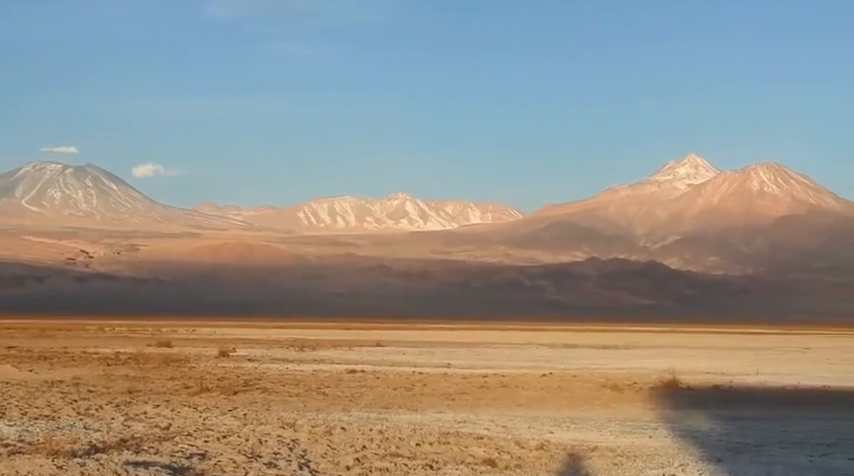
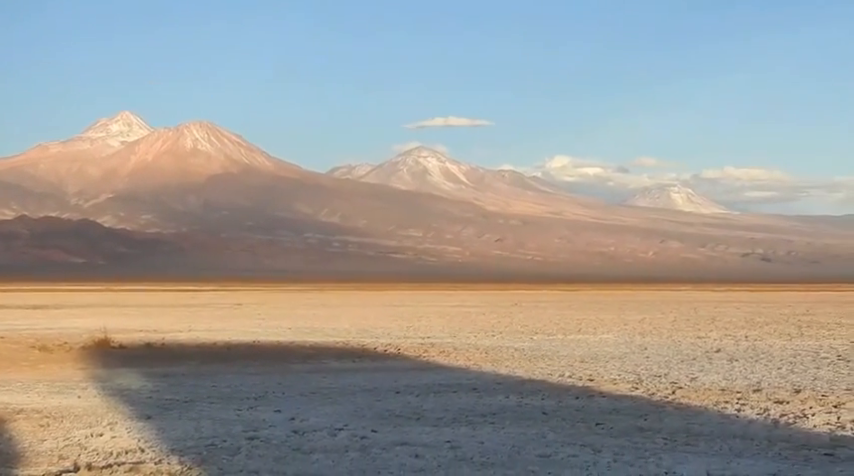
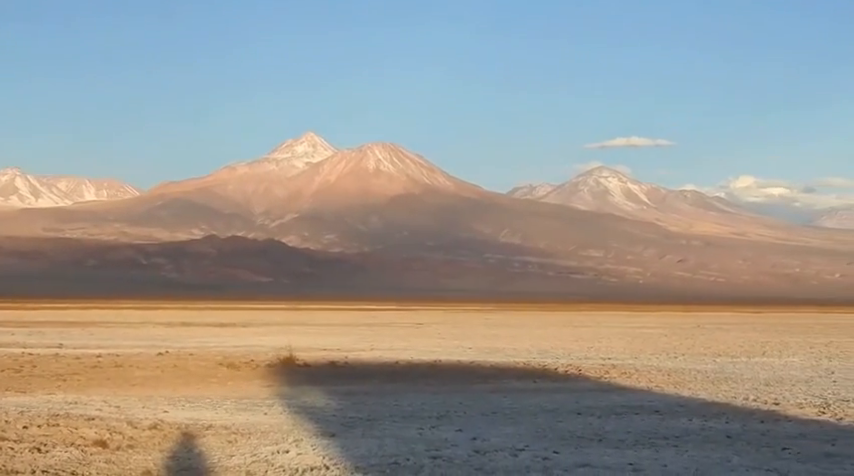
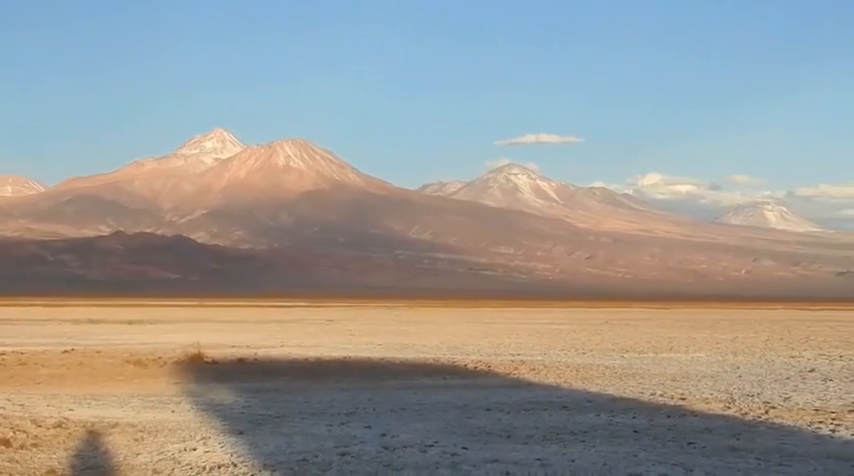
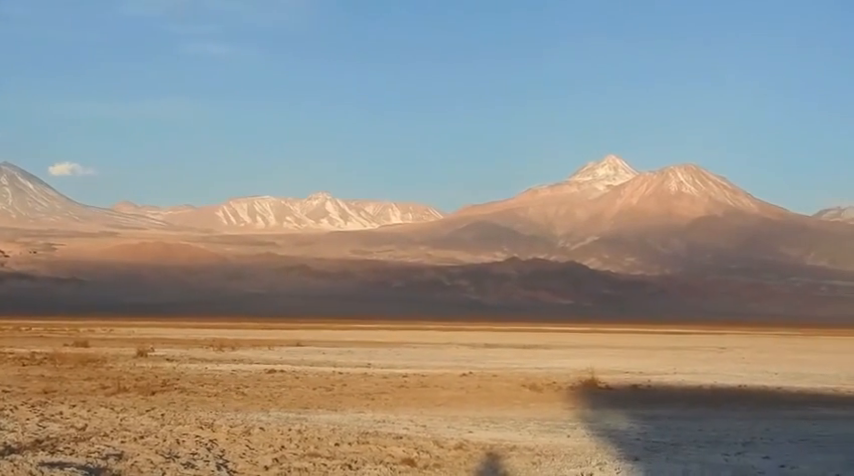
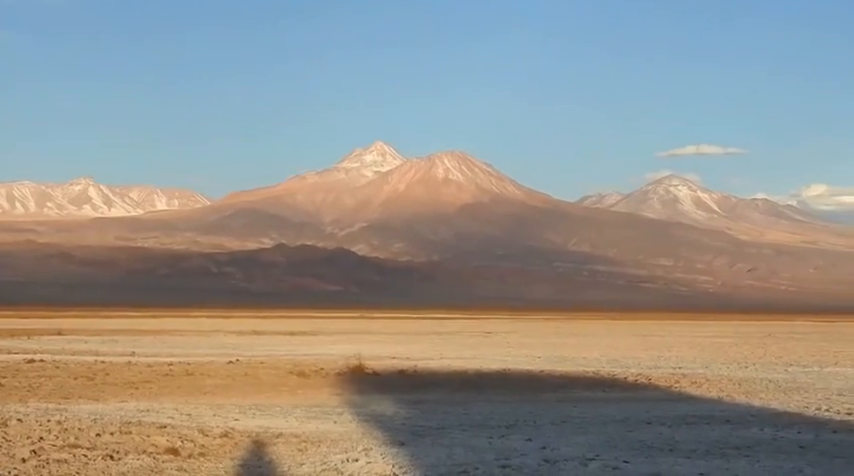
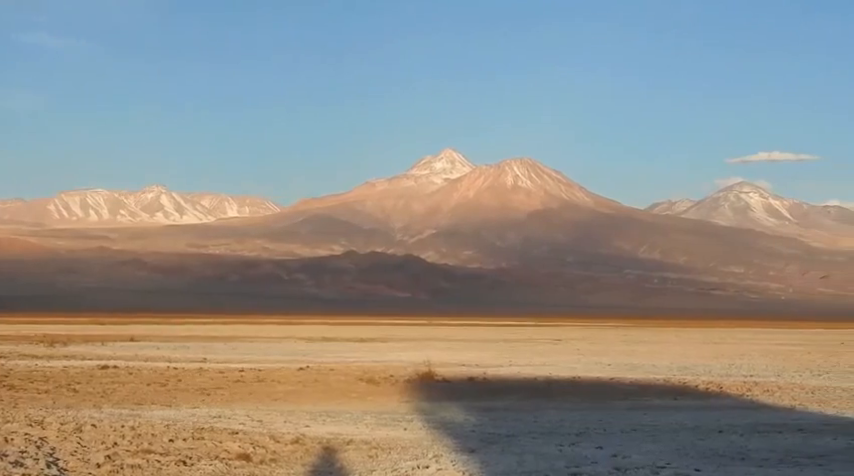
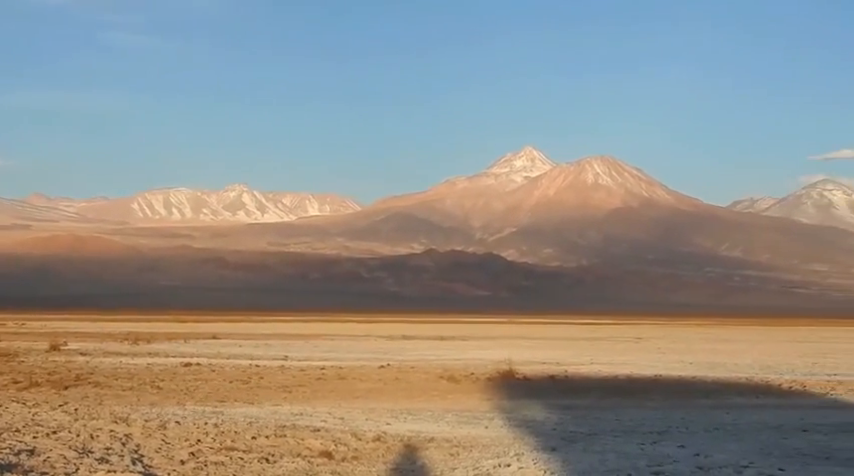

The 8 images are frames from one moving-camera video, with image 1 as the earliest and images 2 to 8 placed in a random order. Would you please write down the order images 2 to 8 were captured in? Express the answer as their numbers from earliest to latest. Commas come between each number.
5, 8, 7, 6, 3, 4, 2
